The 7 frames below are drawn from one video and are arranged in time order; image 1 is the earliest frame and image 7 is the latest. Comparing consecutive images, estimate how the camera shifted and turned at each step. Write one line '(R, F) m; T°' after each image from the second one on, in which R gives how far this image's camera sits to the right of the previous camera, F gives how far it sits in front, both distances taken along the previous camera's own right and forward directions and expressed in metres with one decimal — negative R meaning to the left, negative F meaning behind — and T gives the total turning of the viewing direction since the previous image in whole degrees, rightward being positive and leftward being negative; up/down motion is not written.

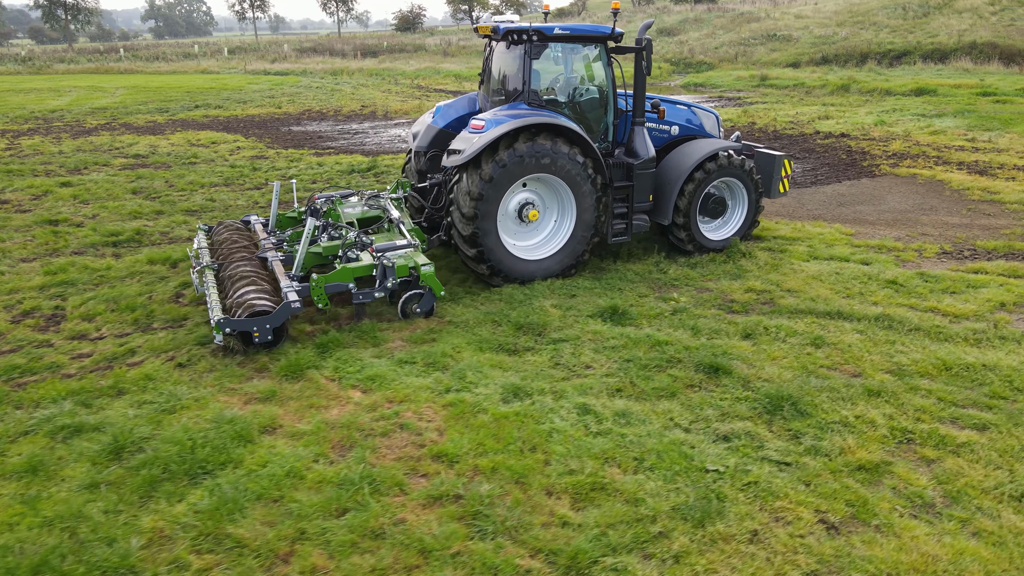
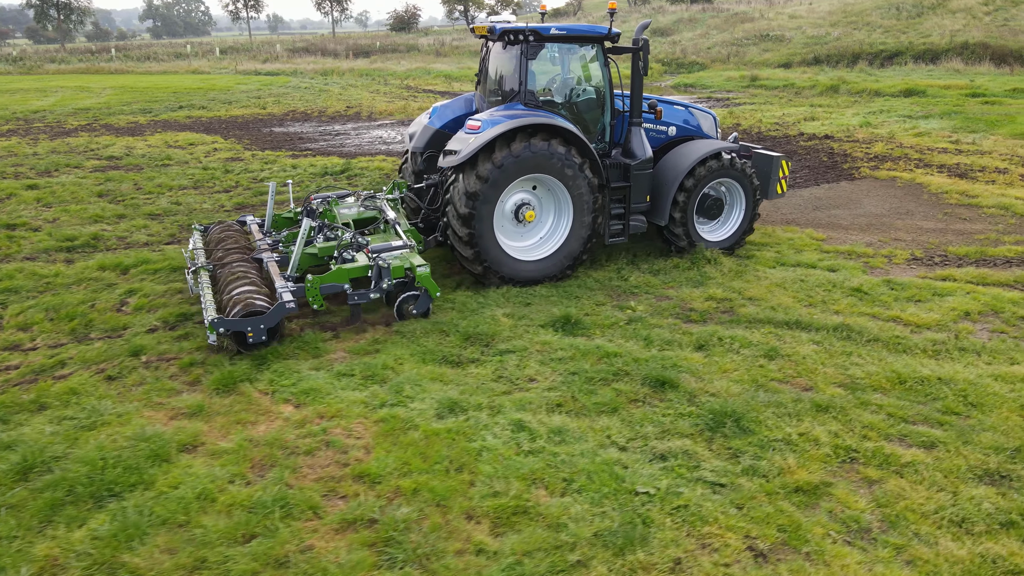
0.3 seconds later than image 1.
(+0.3, +0.2) m; 0°
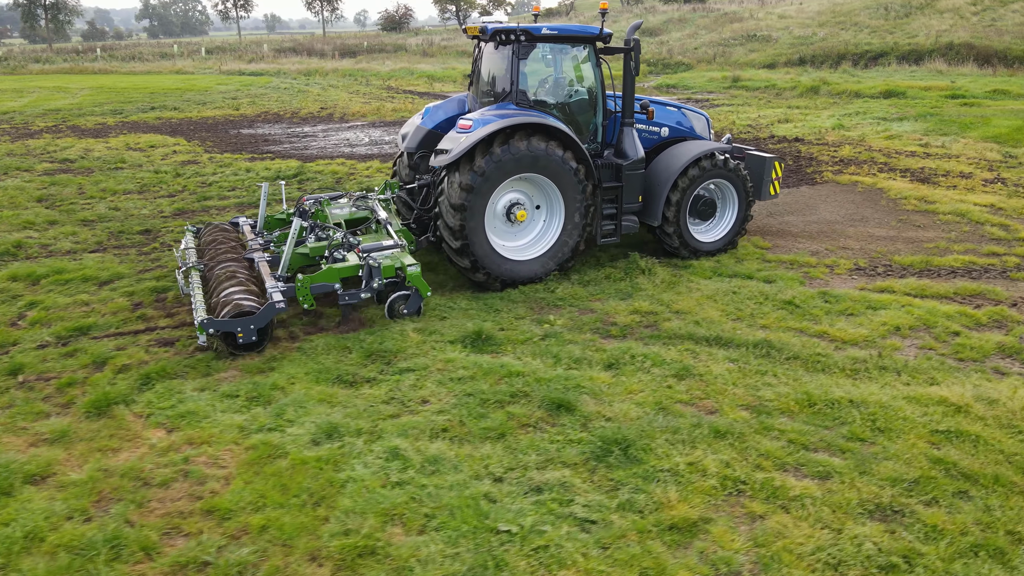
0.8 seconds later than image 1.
(+0.6, +0.2) m; 0°
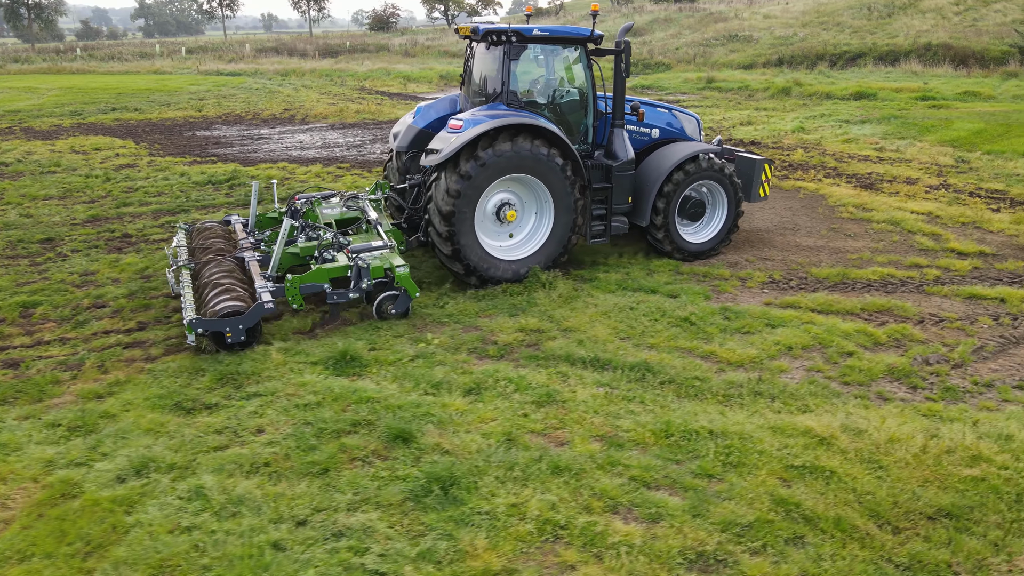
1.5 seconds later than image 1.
(+0.8, +0.3) m; 0°
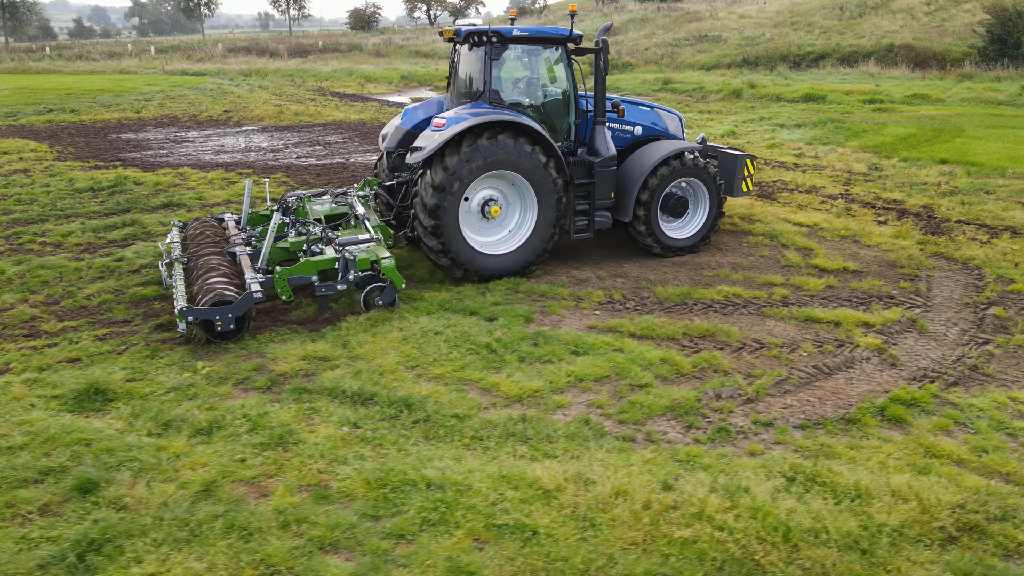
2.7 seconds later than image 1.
(+1.4, +0.4) m; 0°
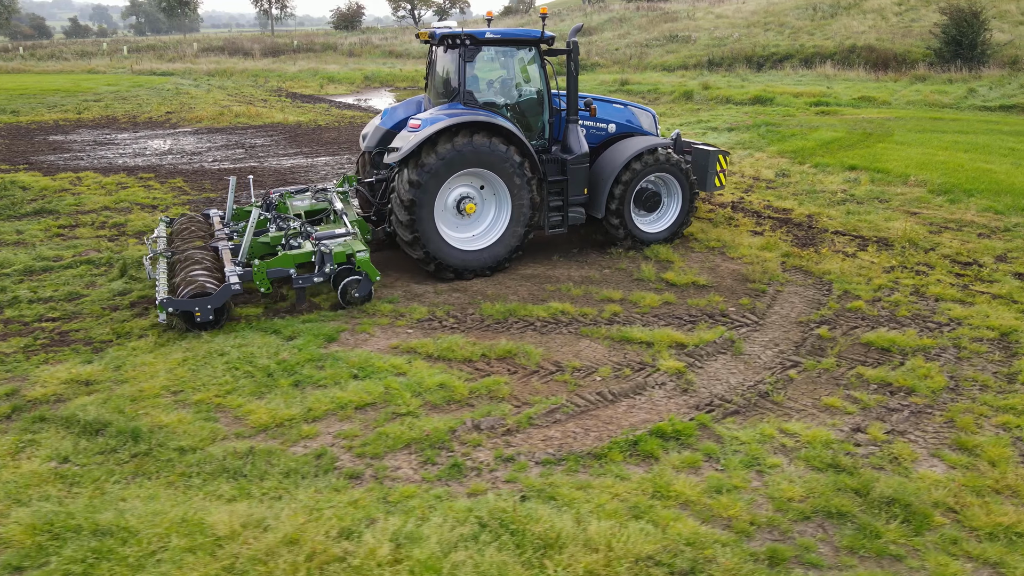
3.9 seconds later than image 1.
(+1.4, +0.3) m; 0°
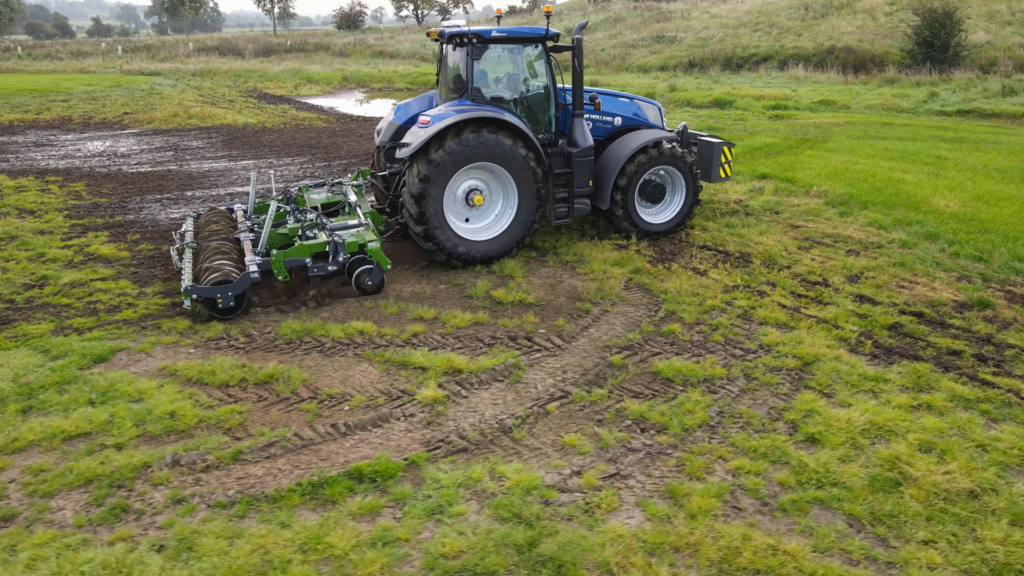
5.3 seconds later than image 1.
(+1.6, +0.3) m; -1°
